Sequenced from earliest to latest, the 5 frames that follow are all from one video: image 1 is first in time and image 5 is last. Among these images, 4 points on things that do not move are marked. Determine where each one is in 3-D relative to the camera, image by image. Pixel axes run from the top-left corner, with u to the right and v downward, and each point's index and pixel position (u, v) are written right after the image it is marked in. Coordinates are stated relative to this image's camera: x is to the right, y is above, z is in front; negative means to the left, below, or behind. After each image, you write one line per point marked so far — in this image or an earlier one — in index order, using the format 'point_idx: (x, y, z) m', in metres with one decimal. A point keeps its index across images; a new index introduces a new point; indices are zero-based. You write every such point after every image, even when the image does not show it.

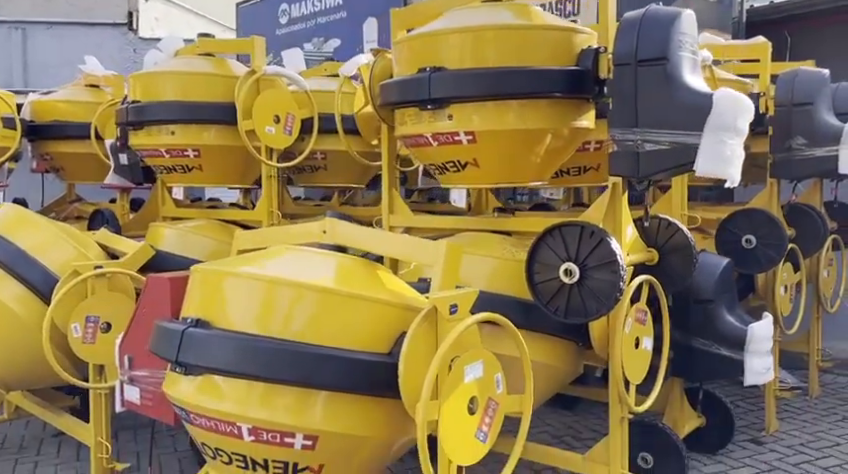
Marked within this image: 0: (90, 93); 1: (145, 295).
0: (-2.5, +1.0, +5.4) m
1: (-1.0, -0.2, +2.7) m
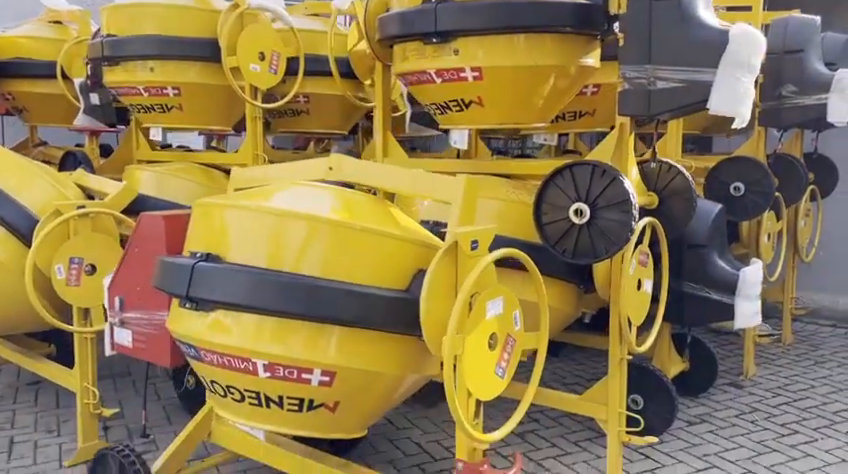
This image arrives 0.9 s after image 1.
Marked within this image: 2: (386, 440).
0: (-2.6, +1.4, +5.1) m
1: (-1.0, 0.0, +2.6) m
2: (-0.2, -0.9, +3.3) m
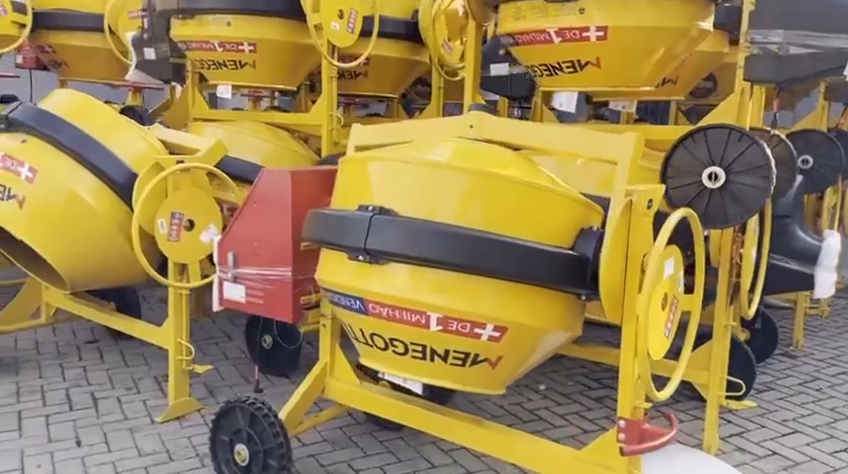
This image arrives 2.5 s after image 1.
0: (-2.2, +1.7, +5.0) m
1: (-0.6, +0.2, +2.6) m
2: (+0.2, -0.7, +3.3) m
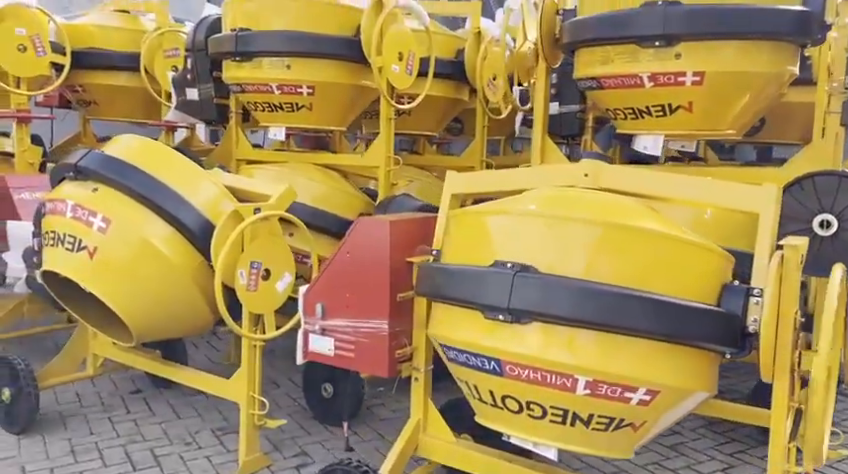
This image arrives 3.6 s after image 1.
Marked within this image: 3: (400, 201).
0: (-2.0, +1.4, +4.9) m
1: (-0.3, 0.0, +2.5) m
2: (+0.5, -0.9, +3.2) m
3: (-0.1, +0.2, +3.5) m
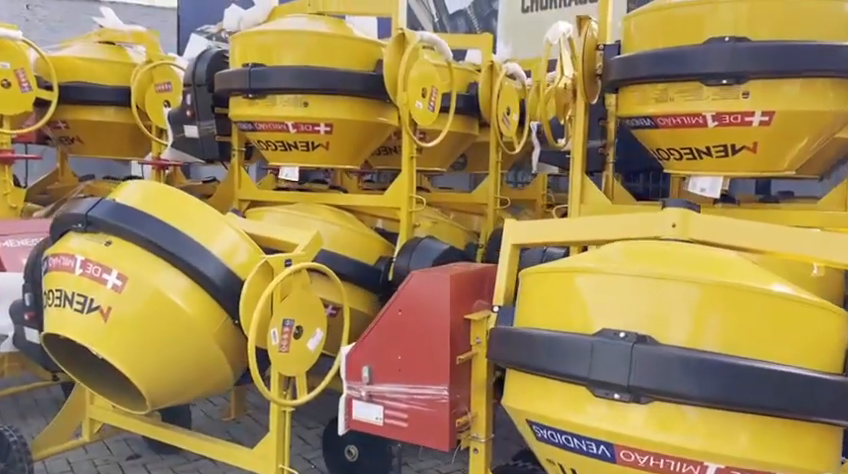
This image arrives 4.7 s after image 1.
0: (-1.9, +1.1, +4.6) m
1: (-0.1, -0.2, +2.3) m
2: (+0.7, -1.1, +3.0) m
3: (0.0, 0.0, +3.3) m
